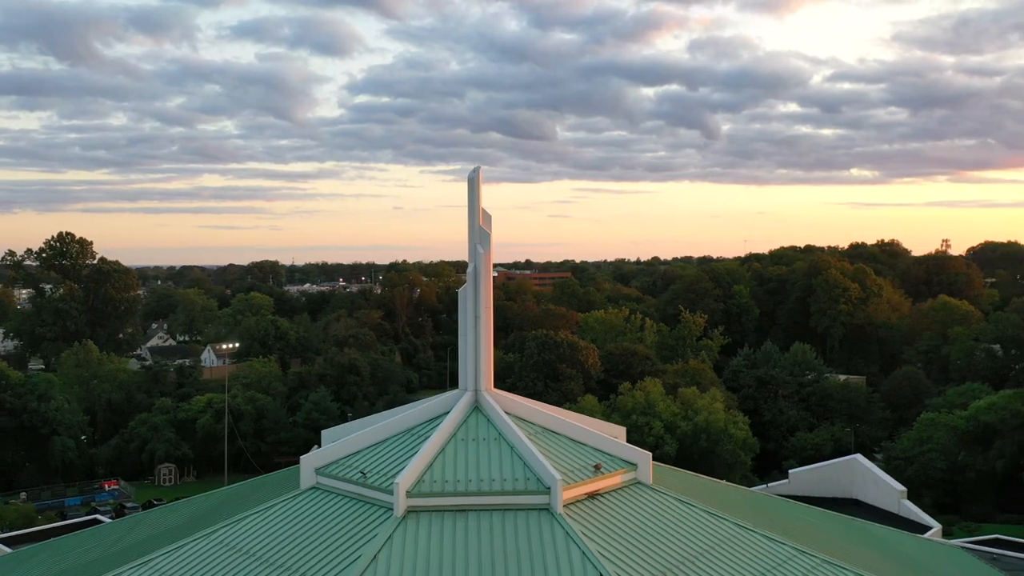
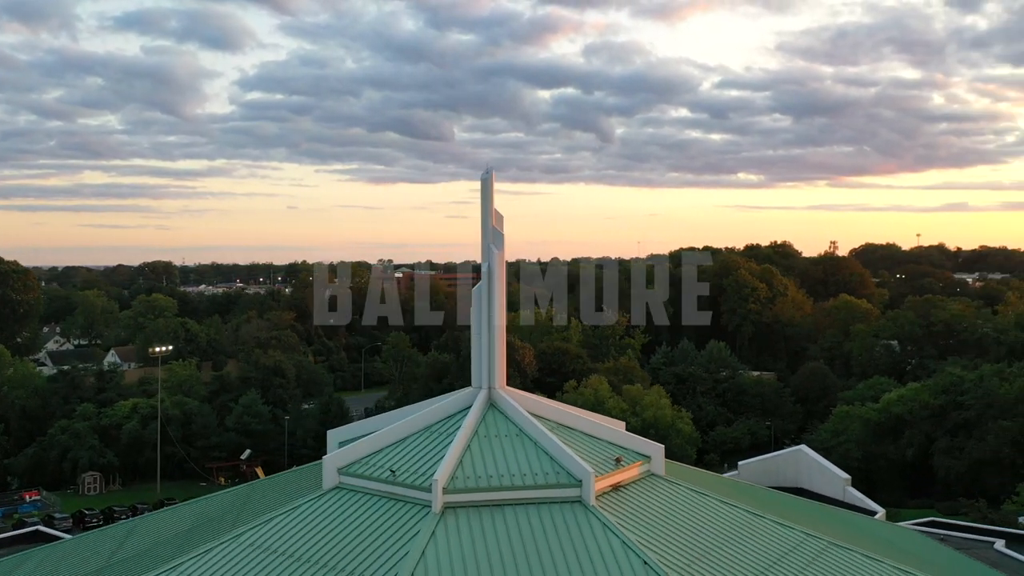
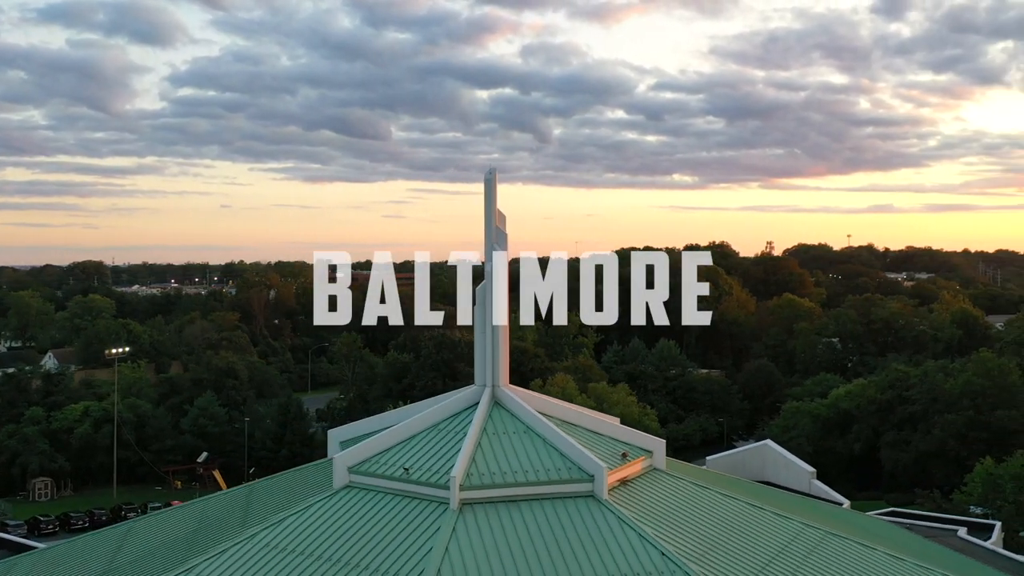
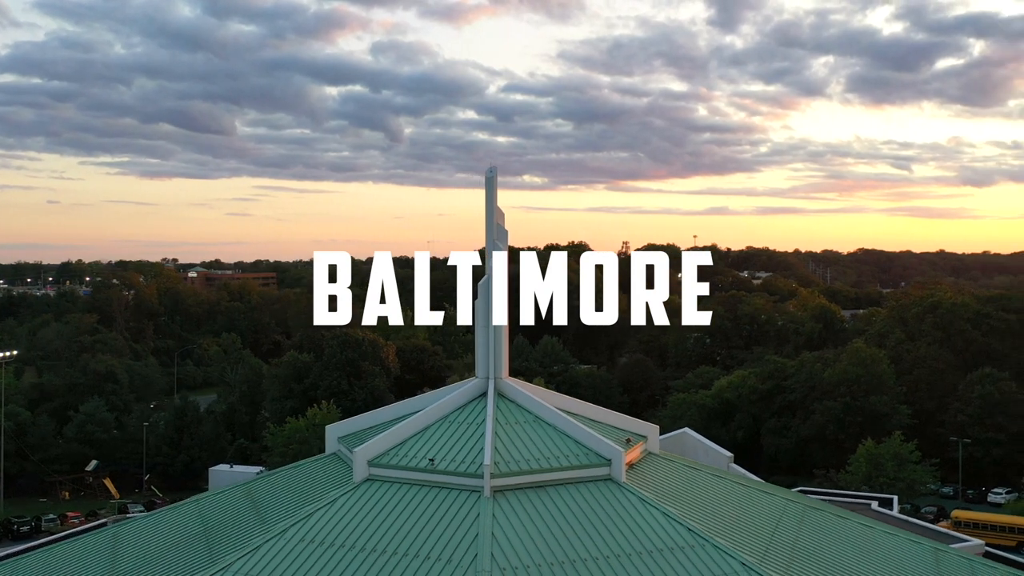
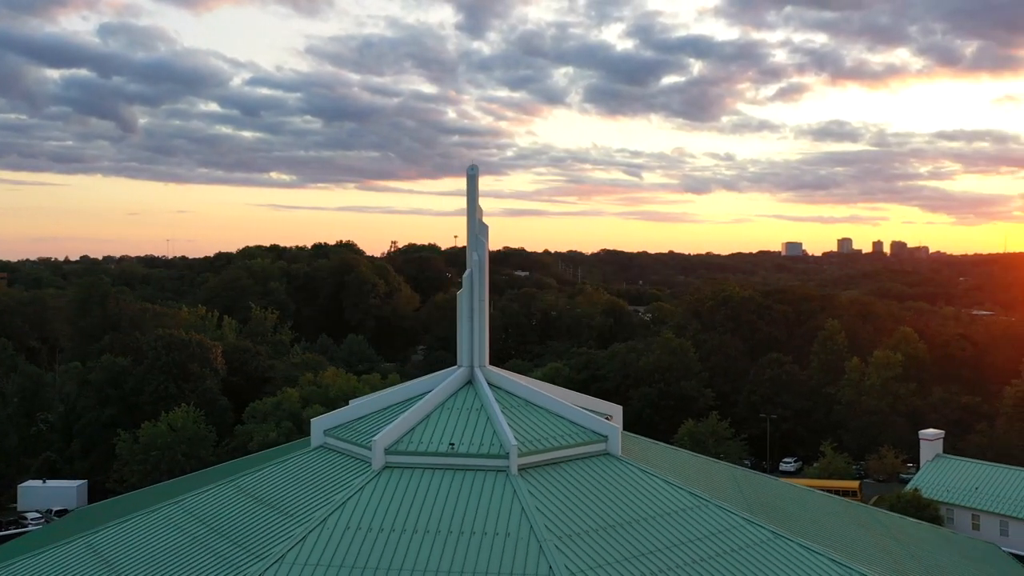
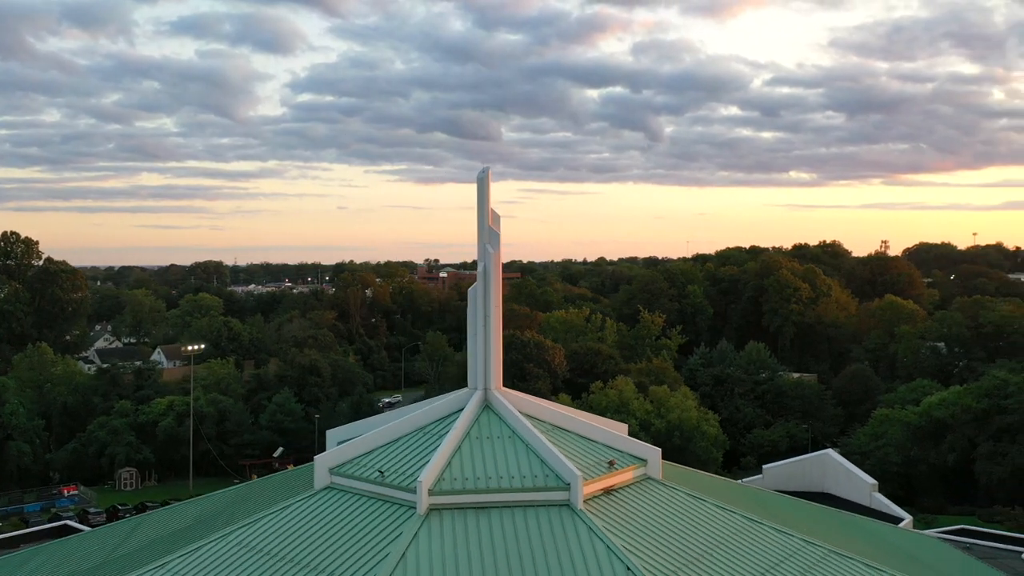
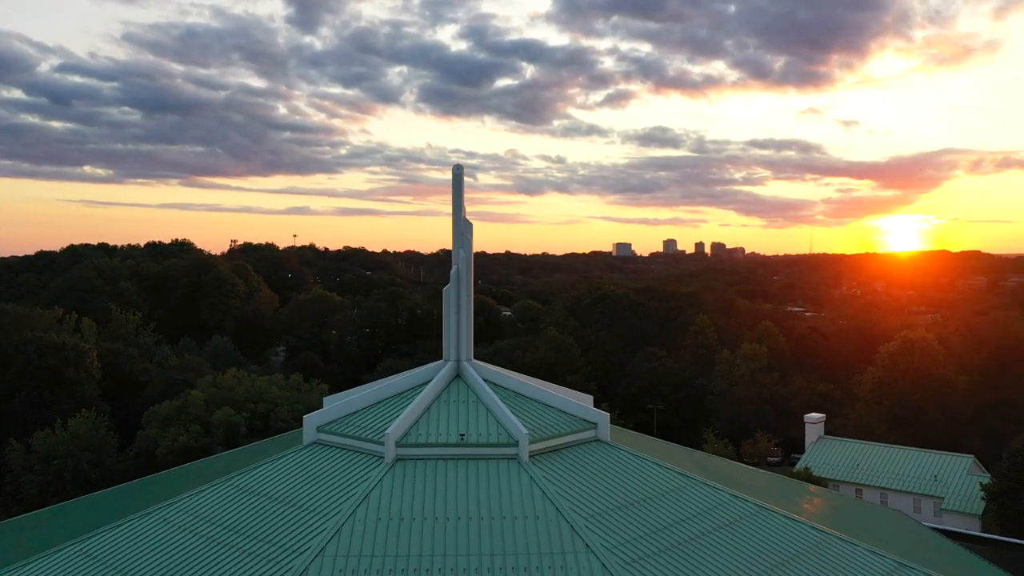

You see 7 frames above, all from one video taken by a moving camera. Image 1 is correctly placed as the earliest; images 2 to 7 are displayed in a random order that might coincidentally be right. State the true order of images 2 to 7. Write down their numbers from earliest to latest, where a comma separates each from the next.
6, 2, 3, 4, 5, 7
